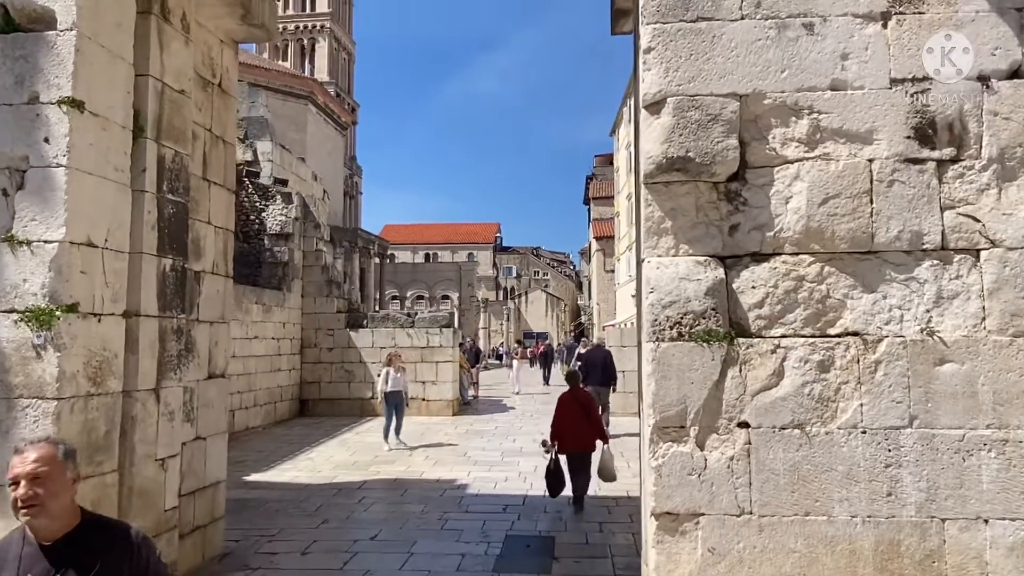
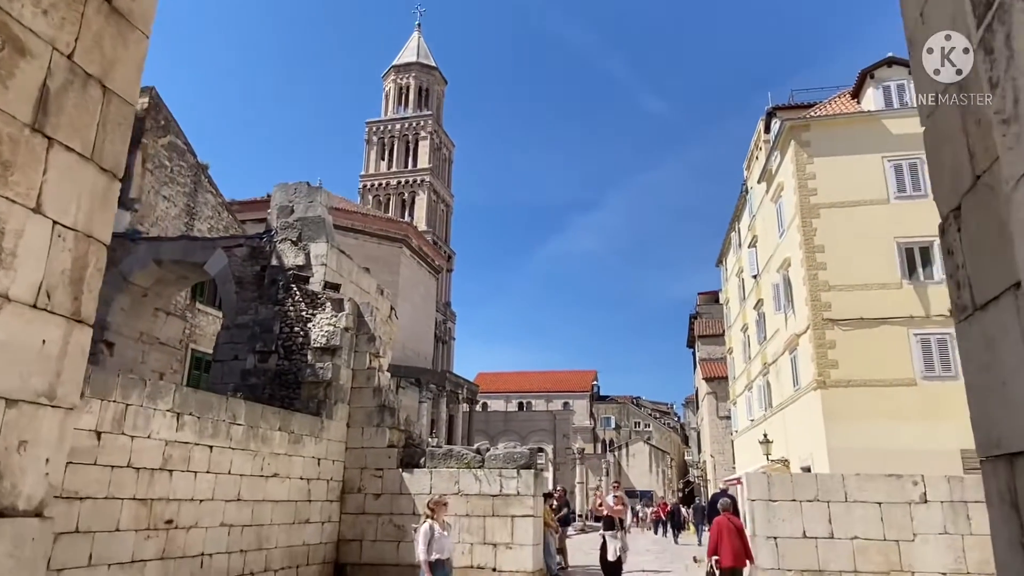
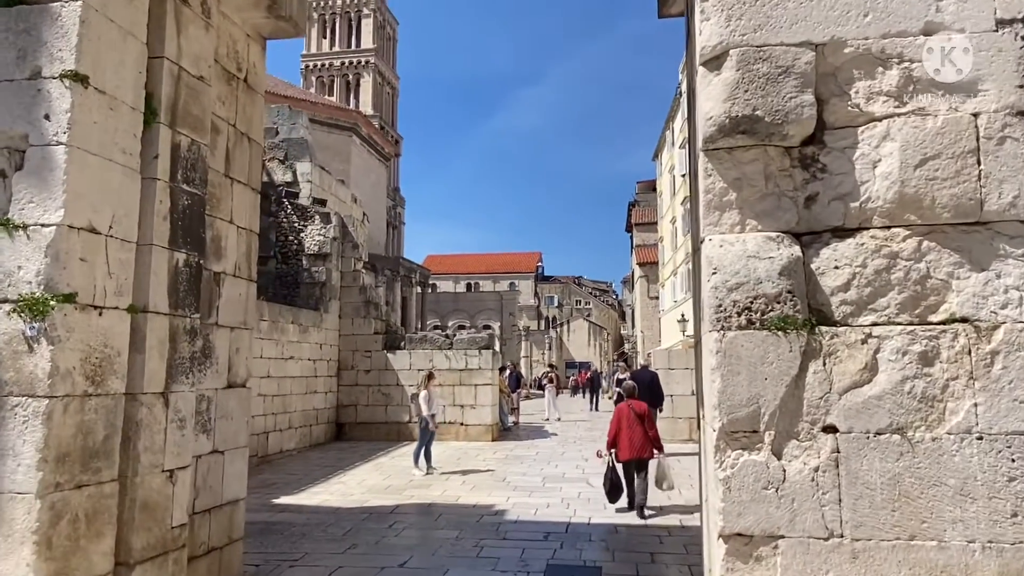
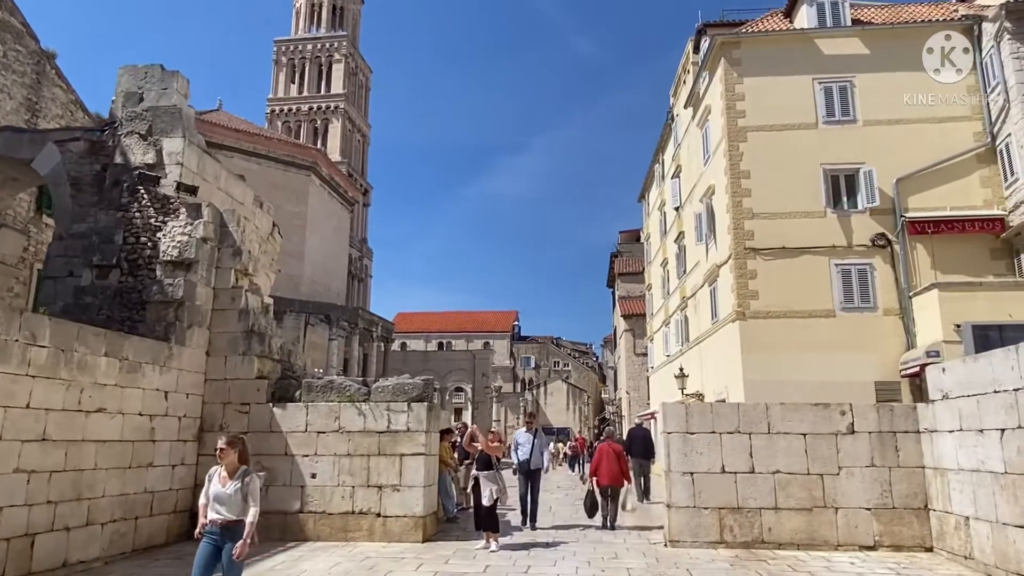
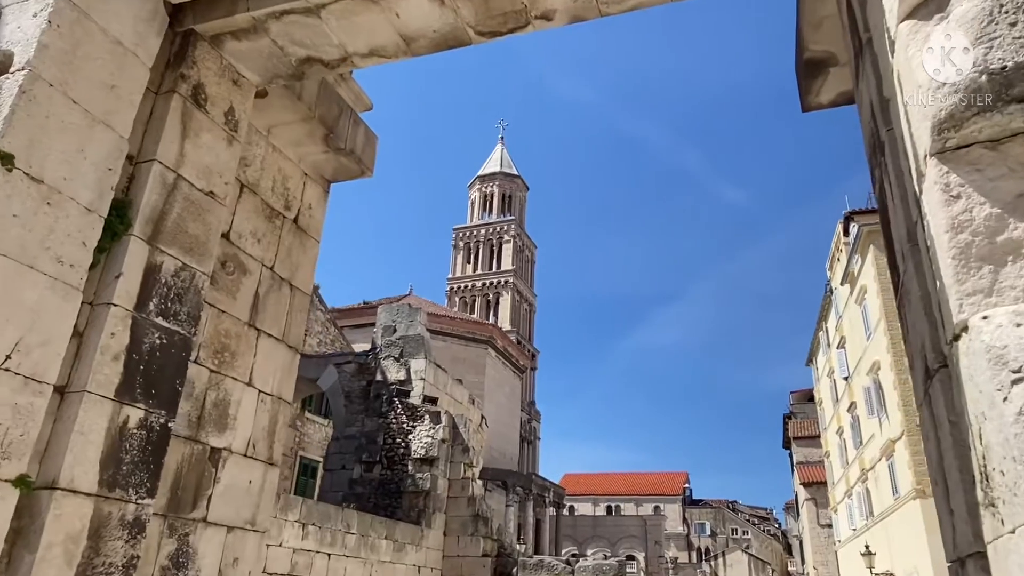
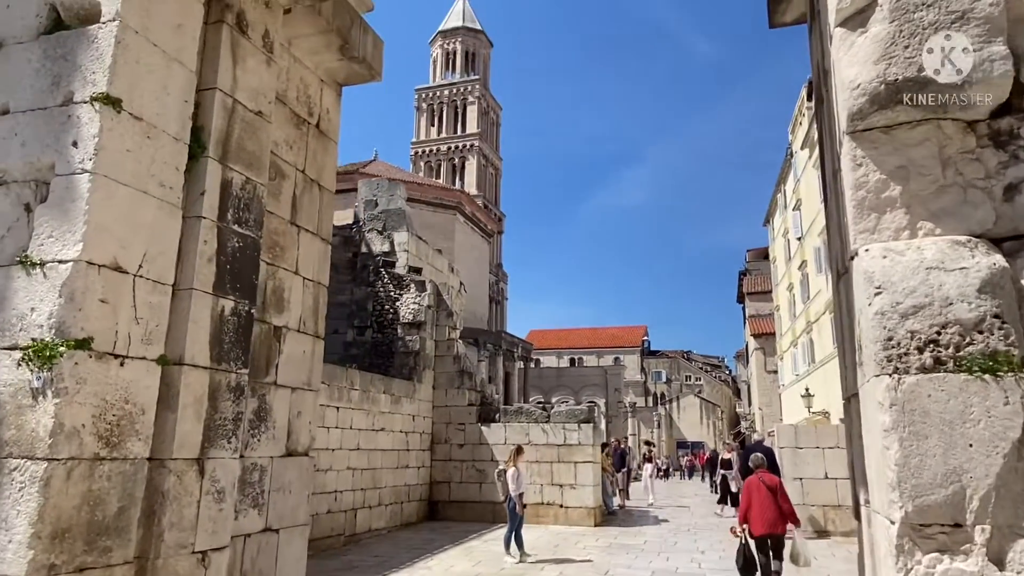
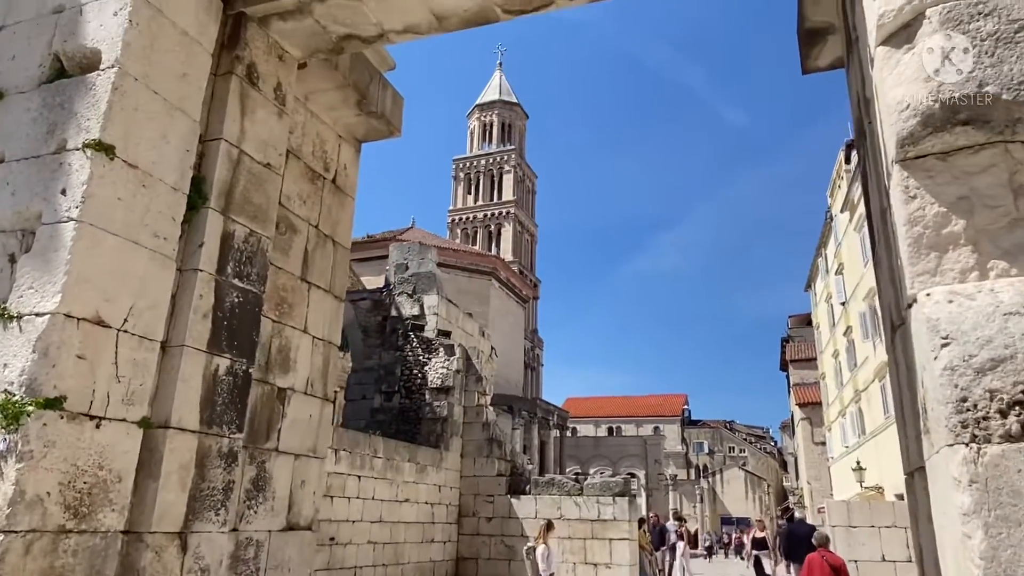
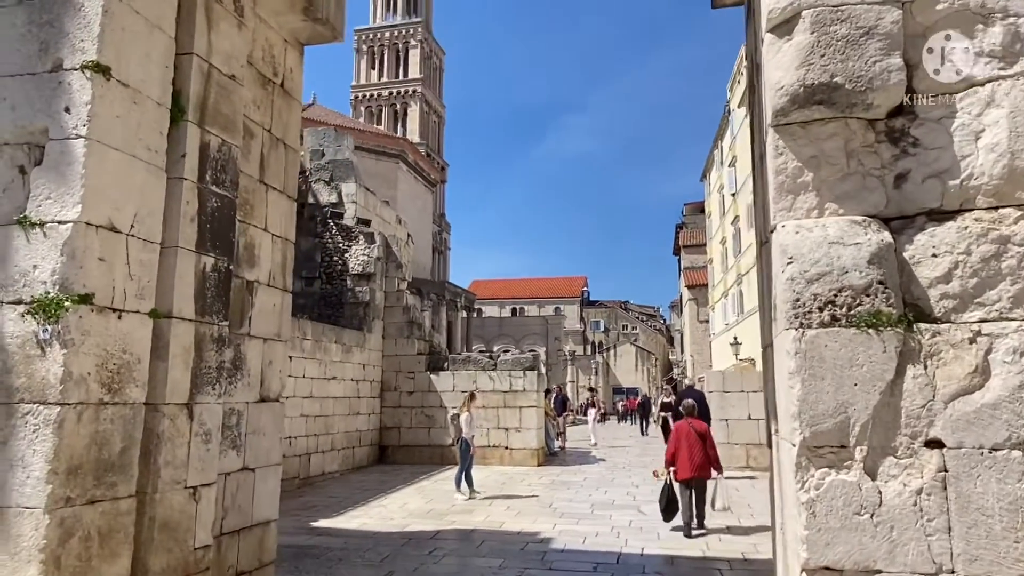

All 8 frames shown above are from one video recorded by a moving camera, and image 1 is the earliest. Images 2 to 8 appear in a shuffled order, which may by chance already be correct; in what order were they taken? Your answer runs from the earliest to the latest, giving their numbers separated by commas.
3, 8, 6, 7, 5, 2, 4
